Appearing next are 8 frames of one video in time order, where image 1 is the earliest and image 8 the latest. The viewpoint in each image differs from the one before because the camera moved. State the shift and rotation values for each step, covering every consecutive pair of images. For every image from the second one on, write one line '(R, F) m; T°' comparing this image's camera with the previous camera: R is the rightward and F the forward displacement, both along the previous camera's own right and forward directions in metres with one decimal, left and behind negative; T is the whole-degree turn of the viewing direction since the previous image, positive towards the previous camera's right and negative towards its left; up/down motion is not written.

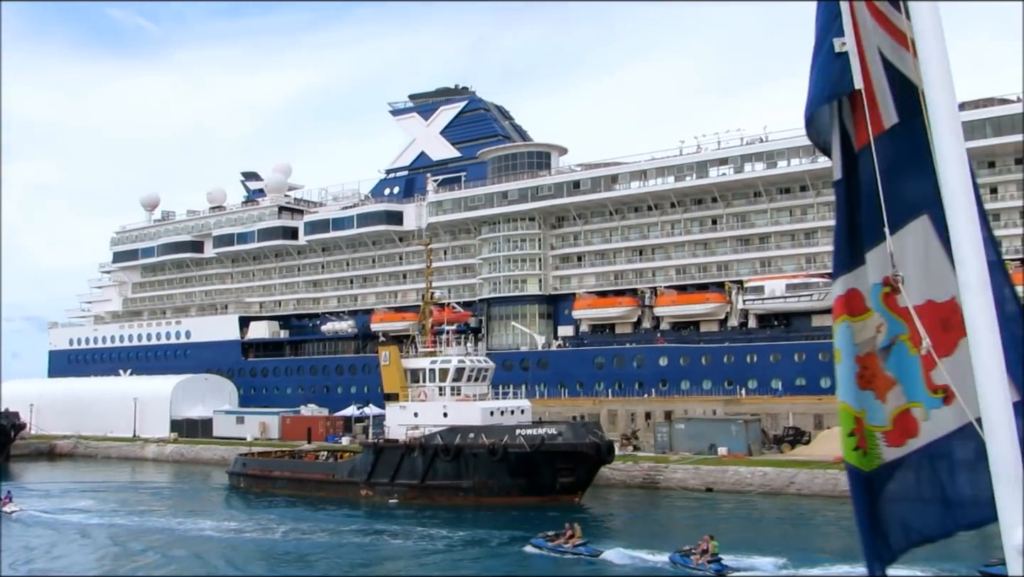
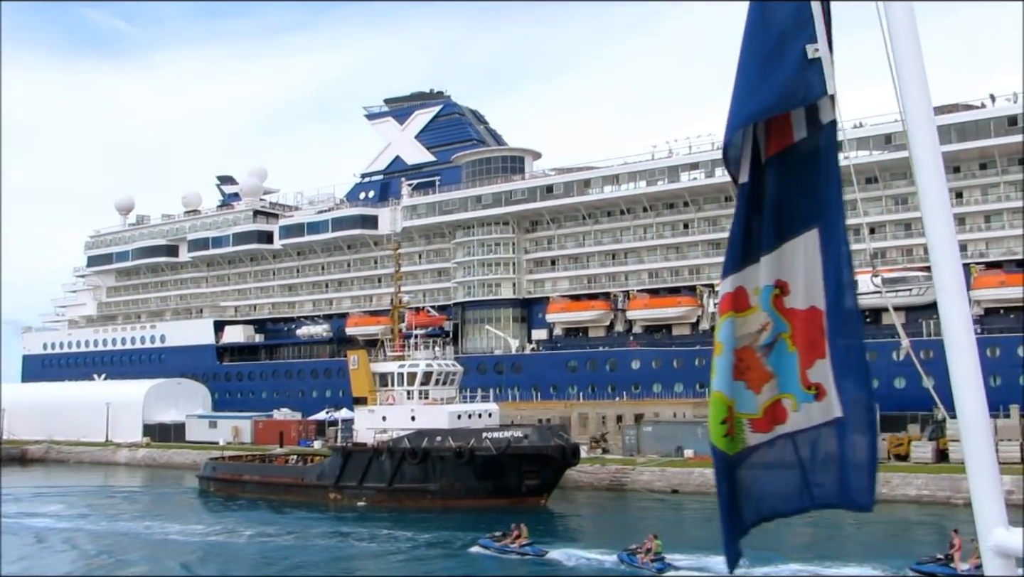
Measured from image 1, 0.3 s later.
(+0.3, -0.2) m; +1°
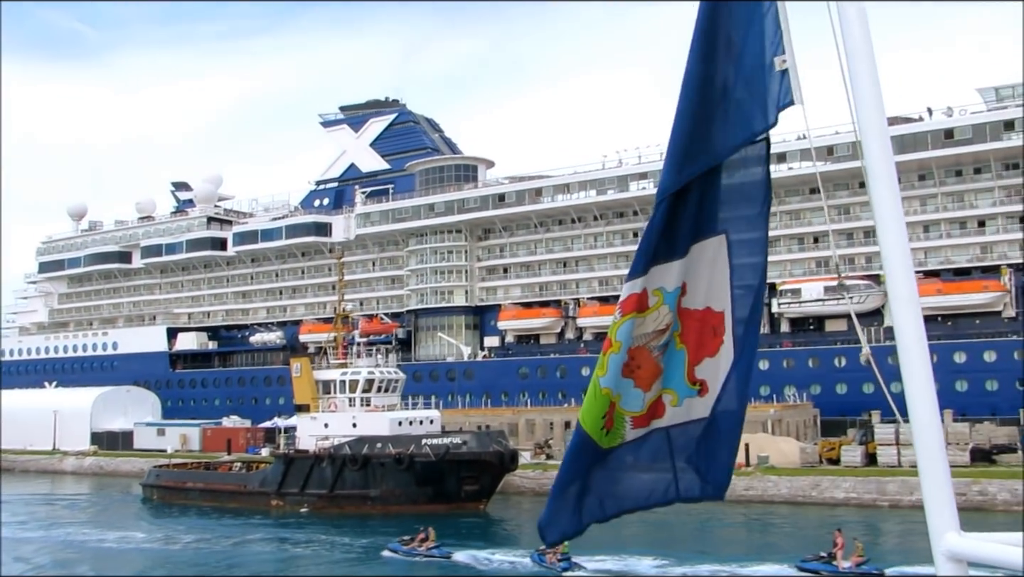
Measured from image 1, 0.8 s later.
(+0.4, -0.3) m; +2°
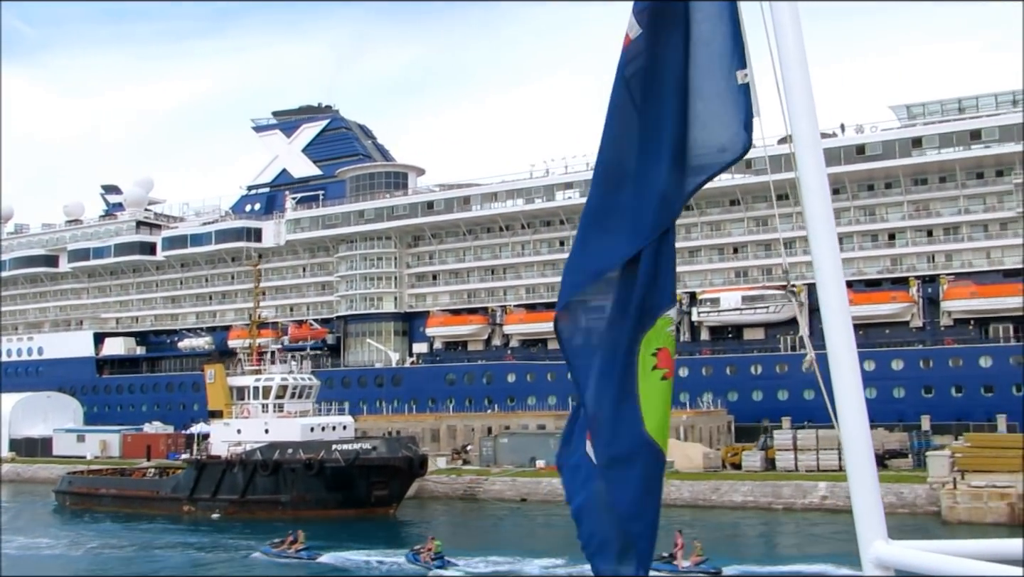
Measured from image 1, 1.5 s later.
(+0.6, -0.4) m; +3°
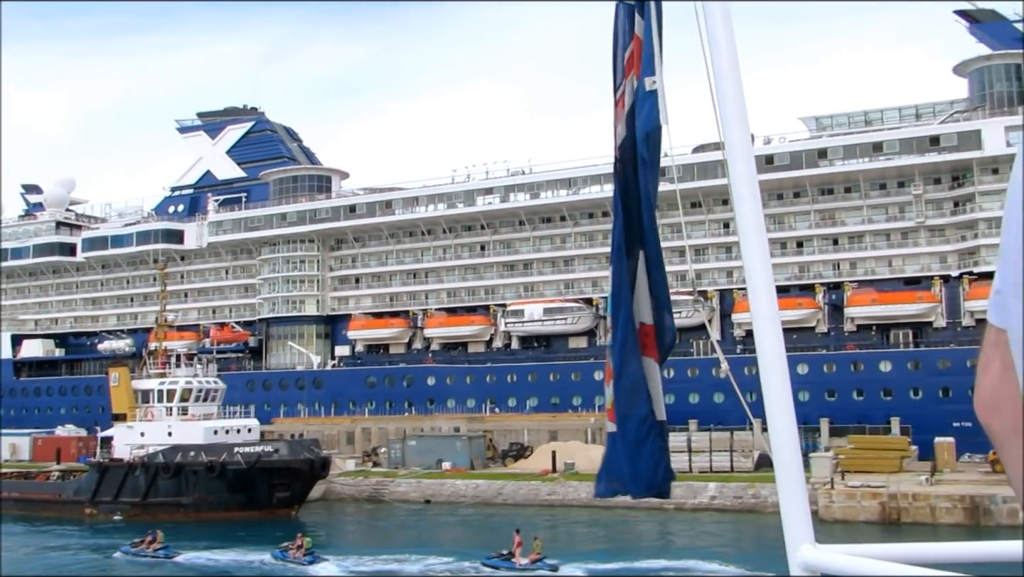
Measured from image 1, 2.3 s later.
(+0.7, -0.4) m; +3°
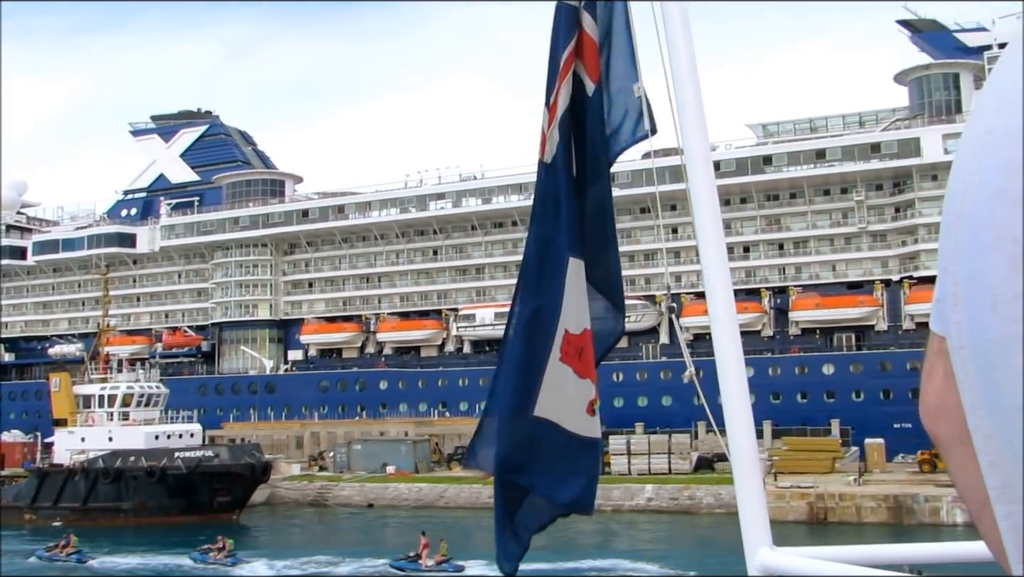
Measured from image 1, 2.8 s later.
(+0.5, -0.2) m; +2°
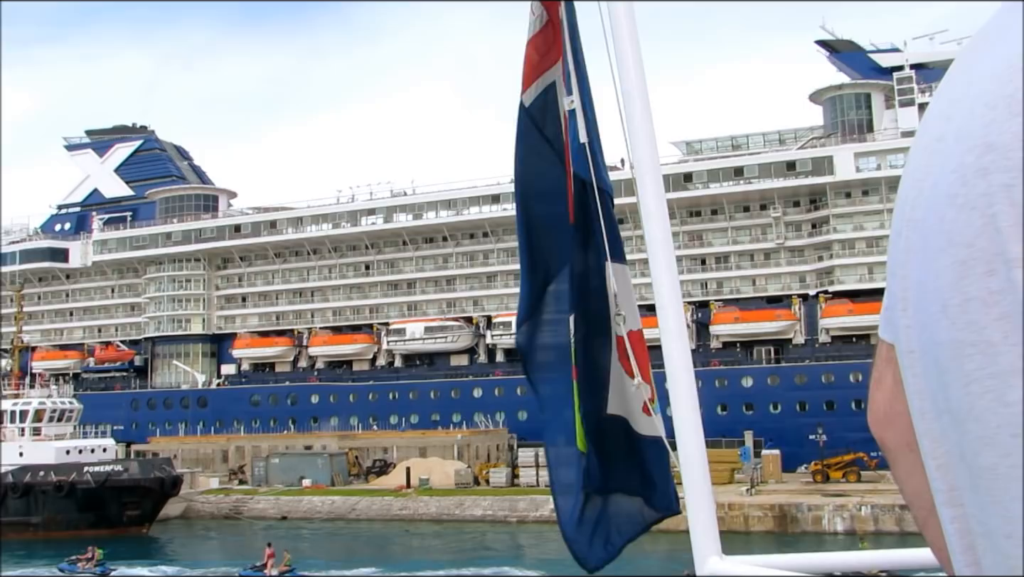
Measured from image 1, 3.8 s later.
(+1.0, -0.5) m; +2°
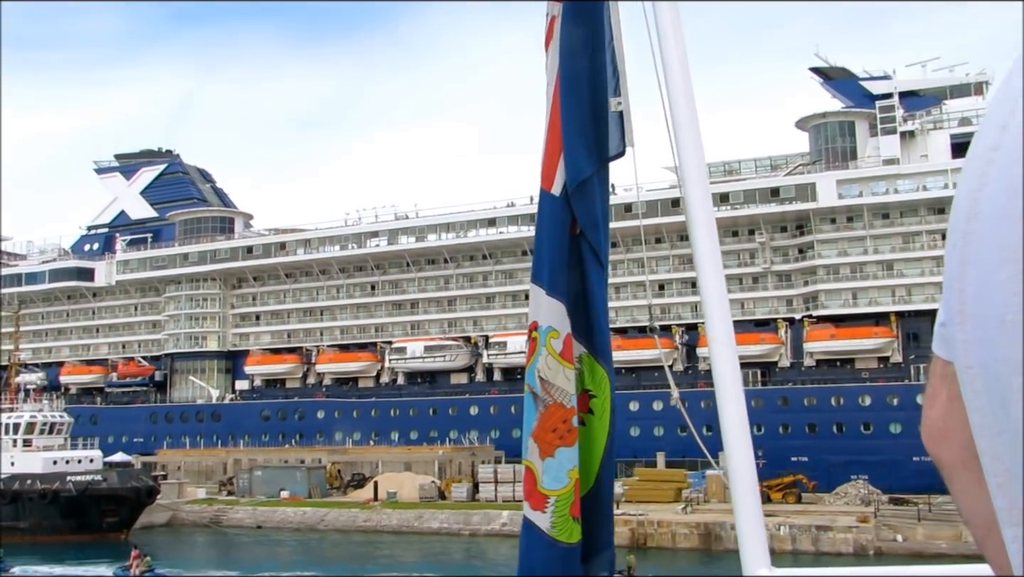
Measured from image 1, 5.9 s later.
(+2.0, -1.0) m; -3°
